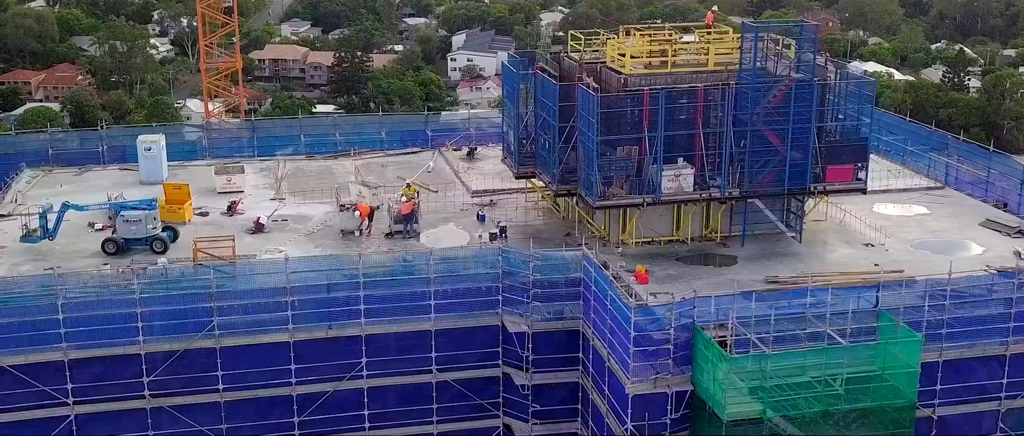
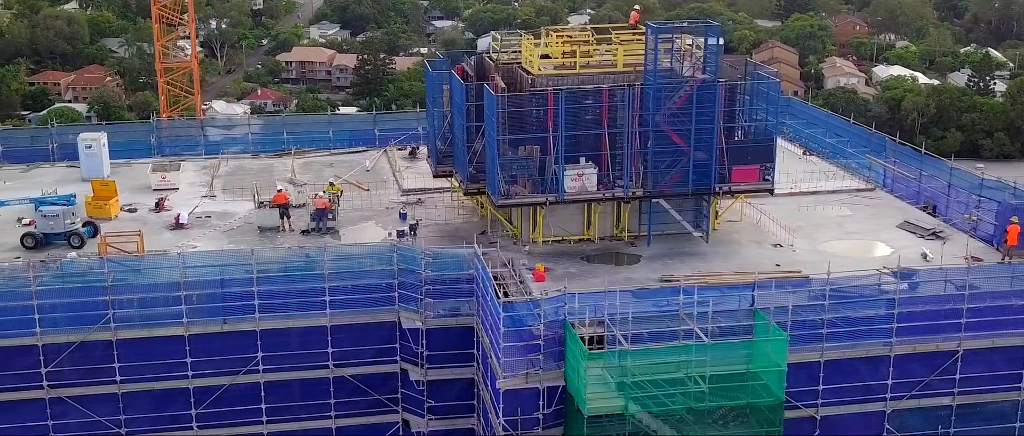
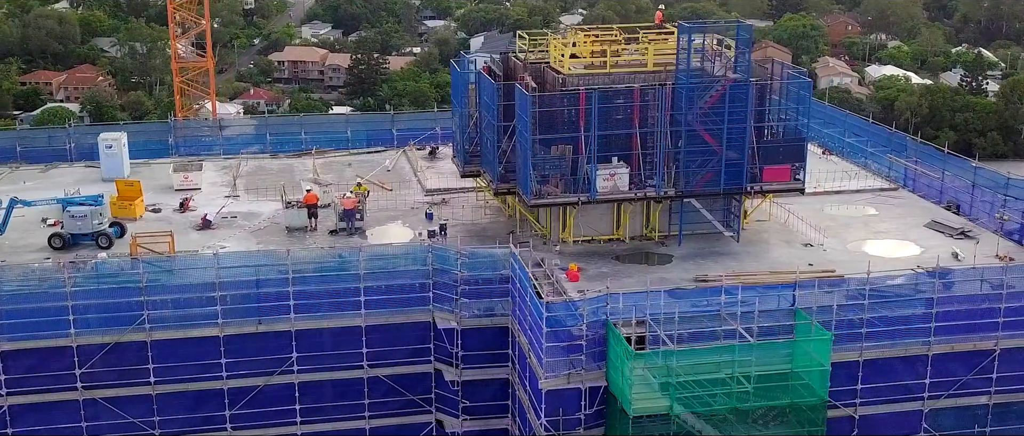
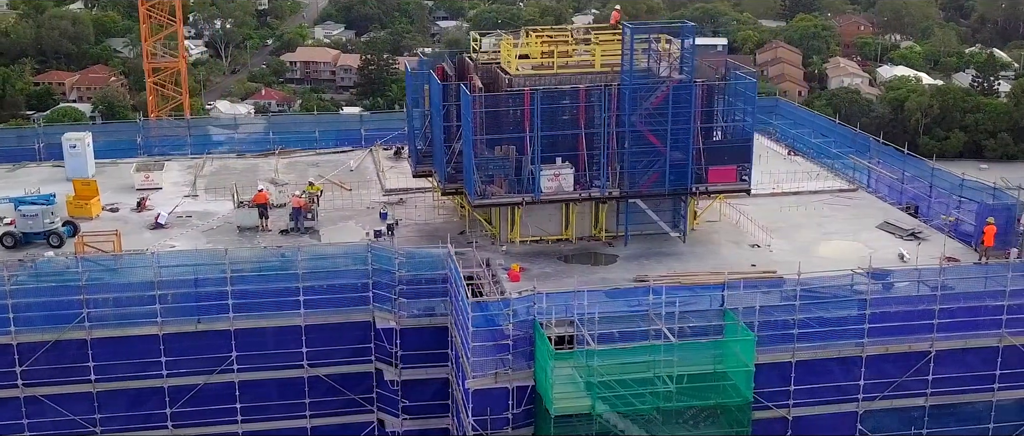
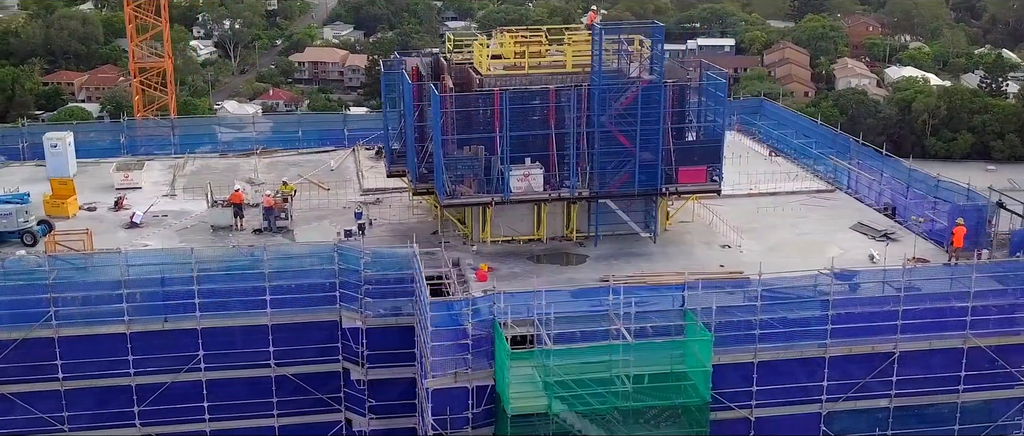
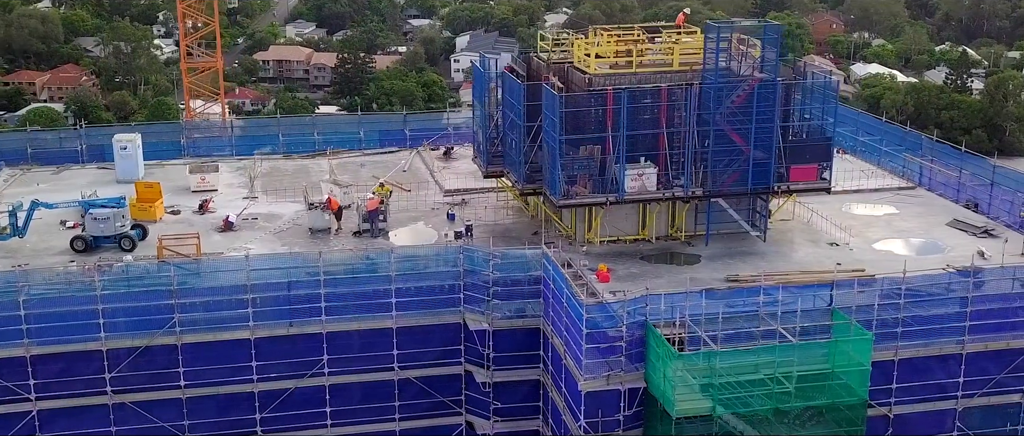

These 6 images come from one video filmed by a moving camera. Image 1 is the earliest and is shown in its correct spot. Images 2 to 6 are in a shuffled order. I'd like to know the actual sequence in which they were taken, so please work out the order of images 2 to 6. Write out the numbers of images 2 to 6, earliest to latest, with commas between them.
6, 3, 2, 4, 5
